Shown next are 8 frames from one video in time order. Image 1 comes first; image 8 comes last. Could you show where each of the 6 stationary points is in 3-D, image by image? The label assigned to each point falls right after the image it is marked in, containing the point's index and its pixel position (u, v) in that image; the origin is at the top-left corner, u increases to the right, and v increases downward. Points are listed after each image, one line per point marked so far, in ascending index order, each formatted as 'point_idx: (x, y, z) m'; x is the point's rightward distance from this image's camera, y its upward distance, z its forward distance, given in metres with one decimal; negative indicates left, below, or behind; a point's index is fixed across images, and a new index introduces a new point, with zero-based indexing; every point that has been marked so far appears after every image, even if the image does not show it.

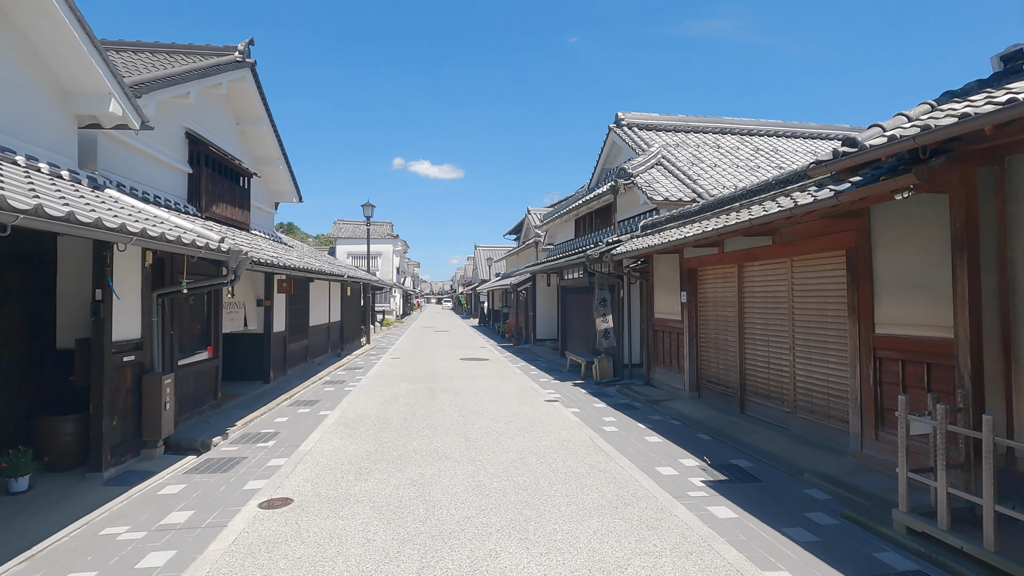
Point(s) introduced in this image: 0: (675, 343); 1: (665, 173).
0: (+3.0, -1.0, +9.8) m
1: (+3.7, +2.7, +12.9) m
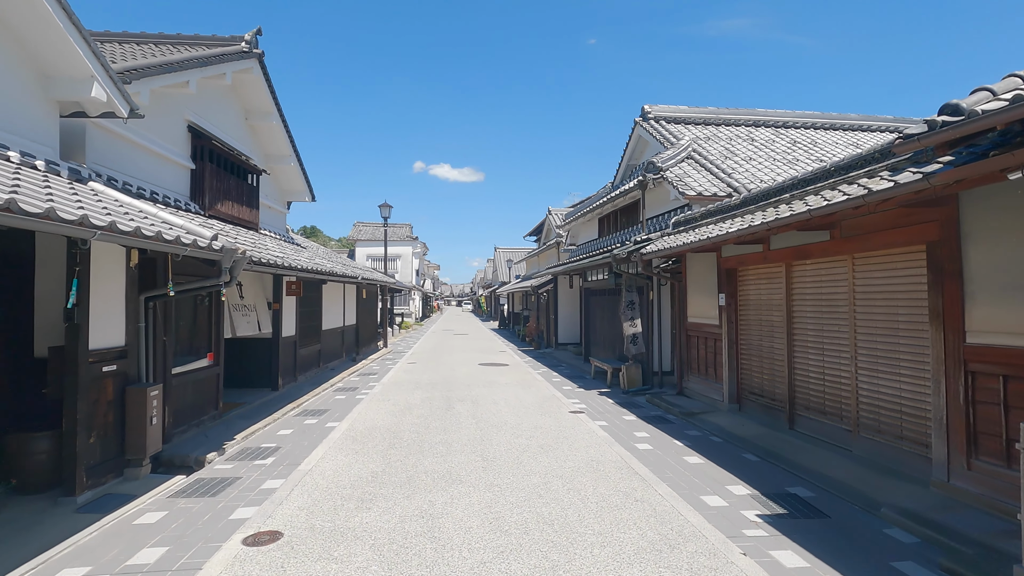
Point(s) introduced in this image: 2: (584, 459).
0: (+3.3, -1.0, +9.0) m
1: (+4.1, +2.7, +12.0) m
2: (+0.8, -1.9, +6.1) m
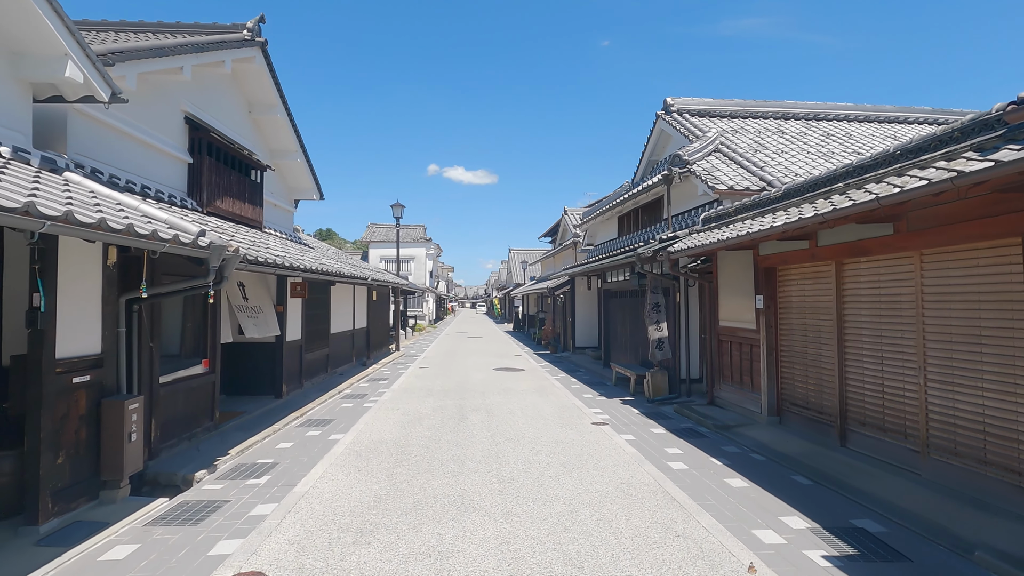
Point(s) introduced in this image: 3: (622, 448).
0: (+3.6, -1.1, +8.3) m
1: (+4.5, +2.7, +11.3) m
2: (+1.0, -1.9, +5.4) m
3: (+1.4, -2.0, +6.8) m
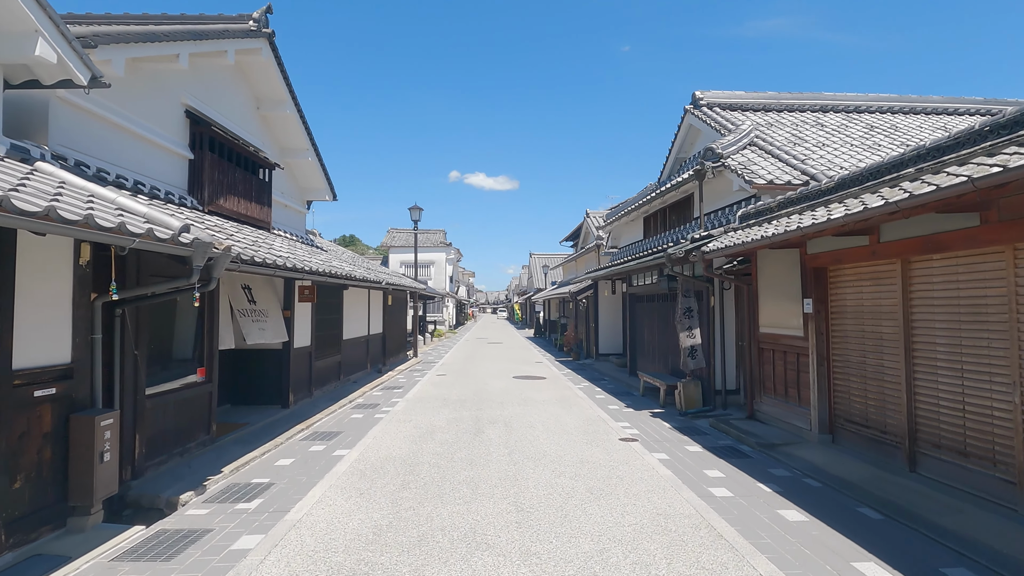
0: (+3.9, -1.1, +7.5) m
1: (+4.9, +2.6, +10.5) m
2: (+1.2, -2.0, +4.7) m
3: (+1.6, -2.0, +6.0) m
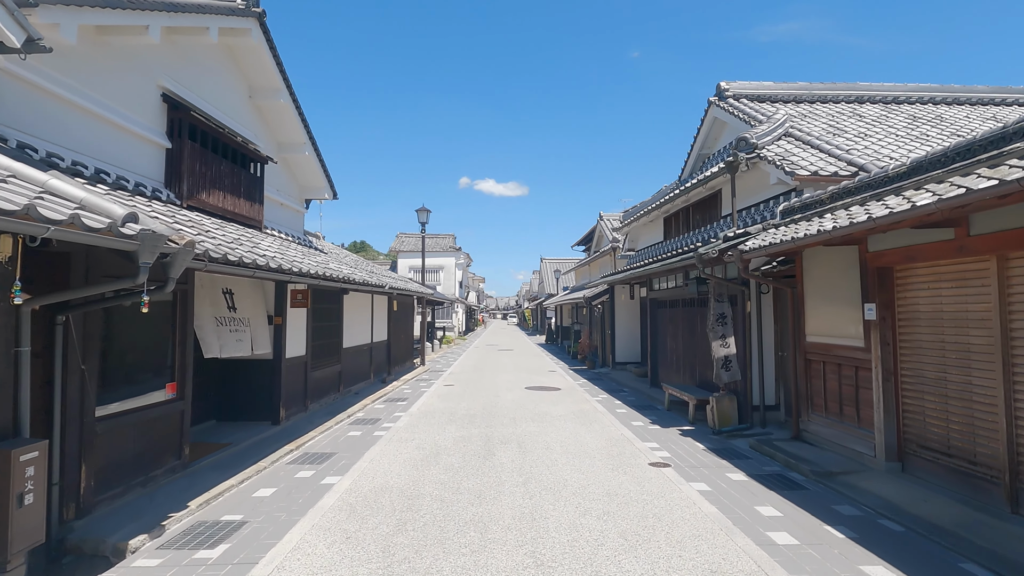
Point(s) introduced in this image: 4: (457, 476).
0: (+4.1, -1.1, +6.5) m
1: (+5.1, +2.5, +9.5) m
2: (+1.3, -2.0, +3.8) m
3: (+1.8, -2.1, +5.1) m
4: (-0.6, -2.1, +6.0) m
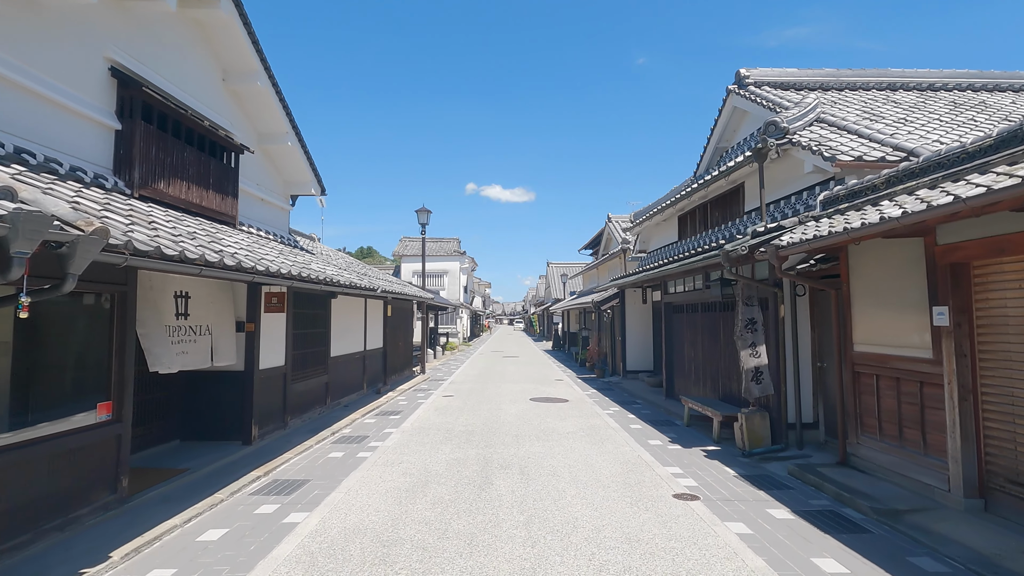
0: (+4.1, -1.1, +5.5) m
1: (+5.1, +2.5, +8.6) m
2: (+1.3, -2.0, +2.8) m
3: (+1.7, -2.1, +4.1) m
4: (-0.6, -2.1, +5.0) m
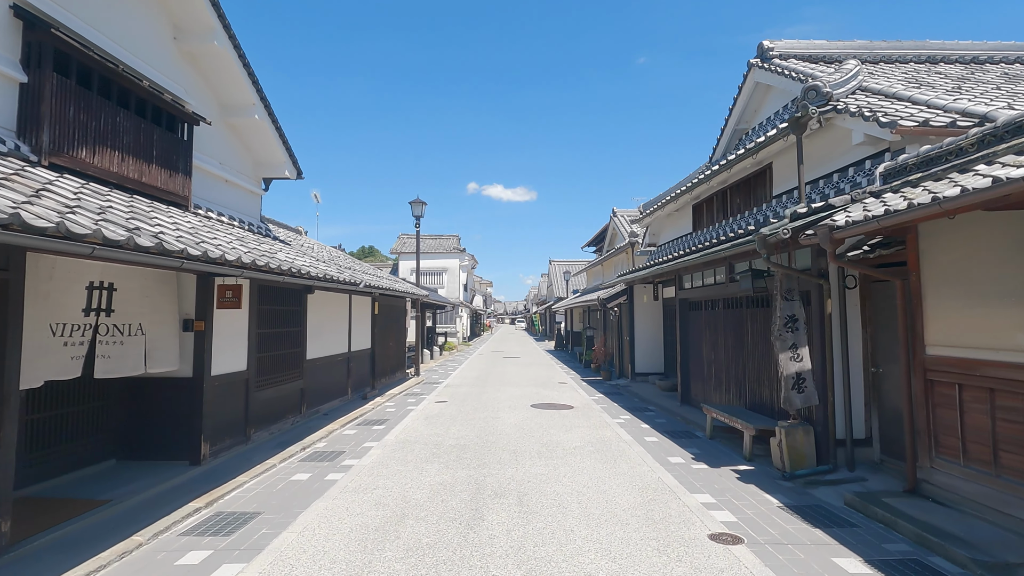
0: (+4.0, -1.0, +4.3) m
1: (+5.1, +2.6, +7.4) m
2: (+1.2, -1.9, +1.7) m
3: (+1.7, -2.0, +3.0) m
4: (-0.7, -2.0, +3.9) m
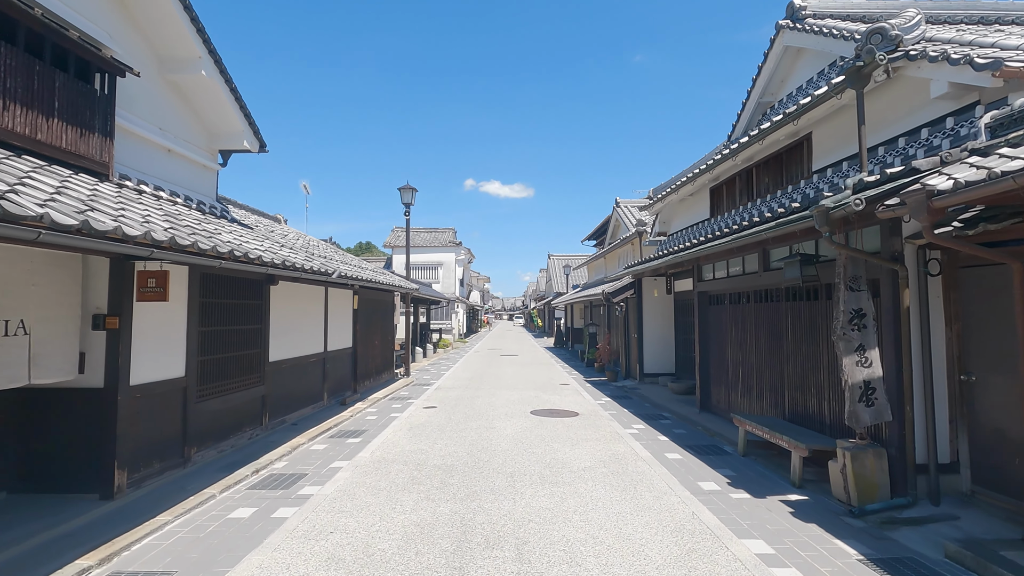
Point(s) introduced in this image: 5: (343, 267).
0: (+4.0, -0.9, +3.1) m
1: (+5.1, +2.7, +6.1) m
2: (+1.2, -1.8, +0.4) m
3: (+1.7, -1.9, +1.7) m
4: (-0.7, -1.9, +2.6) m
5: (-3.0, +0.4, +9.7) m
